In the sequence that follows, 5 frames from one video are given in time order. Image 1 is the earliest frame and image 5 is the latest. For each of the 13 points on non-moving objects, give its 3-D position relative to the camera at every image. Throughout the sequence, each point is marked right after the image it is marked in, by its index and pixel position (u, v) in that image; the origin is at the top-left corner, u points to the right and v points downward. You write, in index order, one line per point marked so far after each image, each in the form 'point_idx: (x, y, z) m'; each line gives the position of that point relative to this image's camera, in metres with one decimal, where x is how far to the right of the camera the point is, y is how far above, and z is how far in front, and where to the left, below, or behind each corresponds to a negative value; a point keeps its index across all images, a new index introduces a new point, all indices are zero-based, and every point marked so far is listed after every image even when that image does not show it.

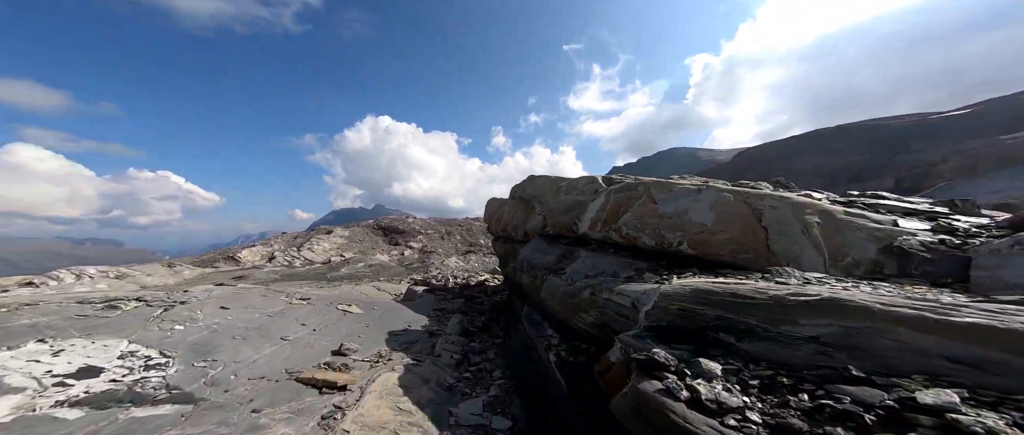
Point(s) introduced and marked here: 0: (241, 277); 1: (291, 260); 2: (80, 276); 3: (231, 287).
0: (-11.7, -2.5, +14.7) m
1: (-11.5, -2.1, +17.6) m
2: (-15.5, -2.1, +12.3) m
3: (-9.6, -2.6, +11.6) m
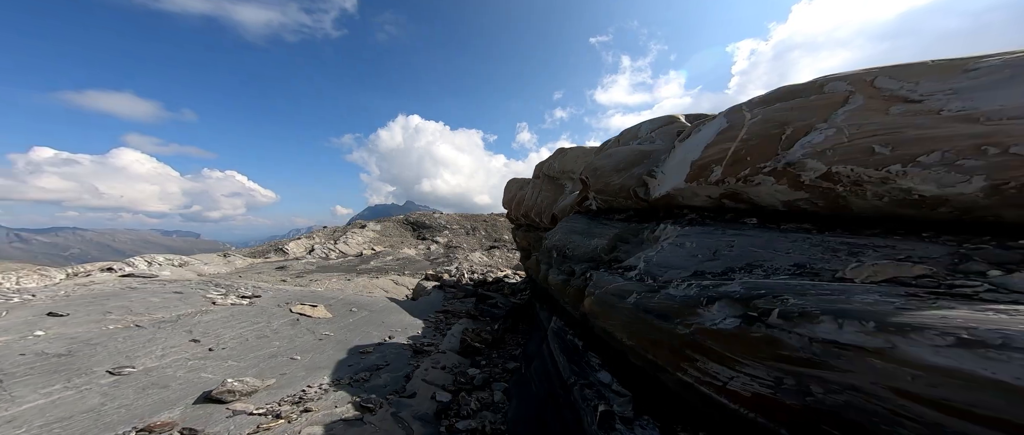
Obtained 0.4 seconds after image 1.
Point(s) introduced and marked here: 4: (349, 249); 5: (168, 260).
0: (-10.8, -2.3, +16.0) m
1: (-10.2, -1.9, +18.9) m
2: (-14.8, -1.9, +14.1) m
3: (-9.1, -2.4, +12.7) m
4: (-9.4, -1.8, +19.7) m
5: (-14.7, -1.8, +14.6) m
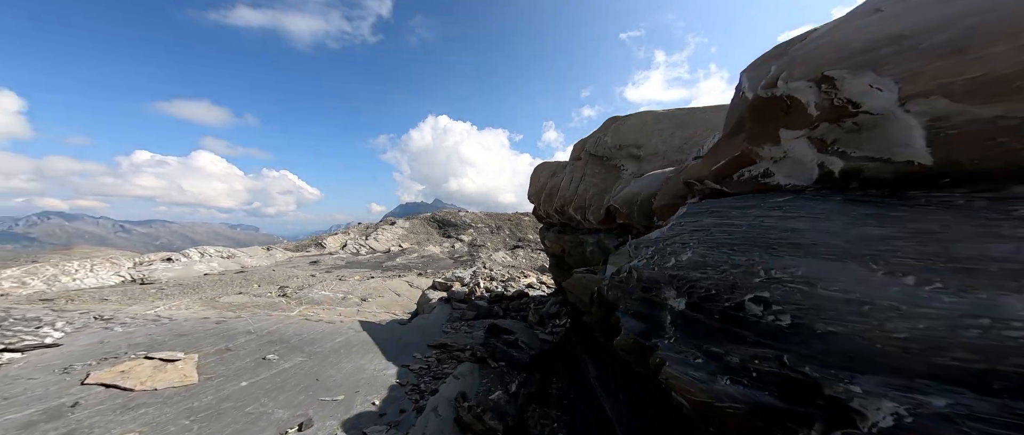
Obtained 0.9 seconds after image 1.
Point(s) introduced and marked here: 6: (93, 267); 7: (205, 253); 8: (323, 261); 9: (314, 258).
0: (-9.2, -2.1, +16.3) m
1: (-8.3, -1.7, +19.1) m
2: (-13.5, -1.6, +14.9) m
3: (-8.0, -2.3, +12.8) m
4: (-7.4, -1.7, +19.8) m
5: (-13.2, -1.6, +15.4) m
6: (-15.2, -1.8, +12.5) m
7: (-13.6, -1.6, +15.2) m
8: (-9.0, -2.1, +16.6) m
9: (-9.8, -2.0, +17.2) m
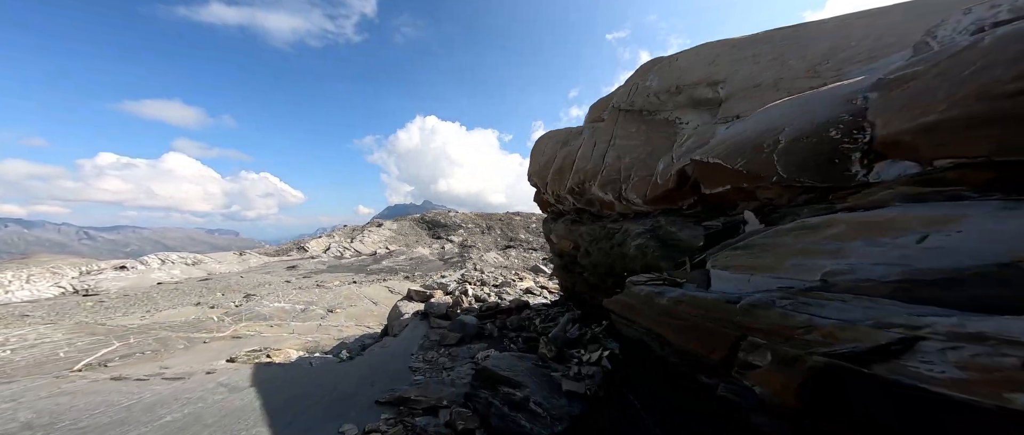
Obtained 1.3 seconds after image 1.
0: (-9.6, -2.2, +15.1) m
1: (-8.7, -1.8, +17.9) m
2: (-13.8, -1.7, +13.6) m
3: (-8.2, -2.3, +11.6) m
4: (-7.8, -1.7, +18.6) m
5: (-13.6, -1.7, +14.1) m
6: (-15.5, -1.9, +11.1) m
7: (-13.9, -1.7, +13.8) m
8: (-9.3, -2.2, +15.3) m
9: (-10.2, -2.1, +15.9) m
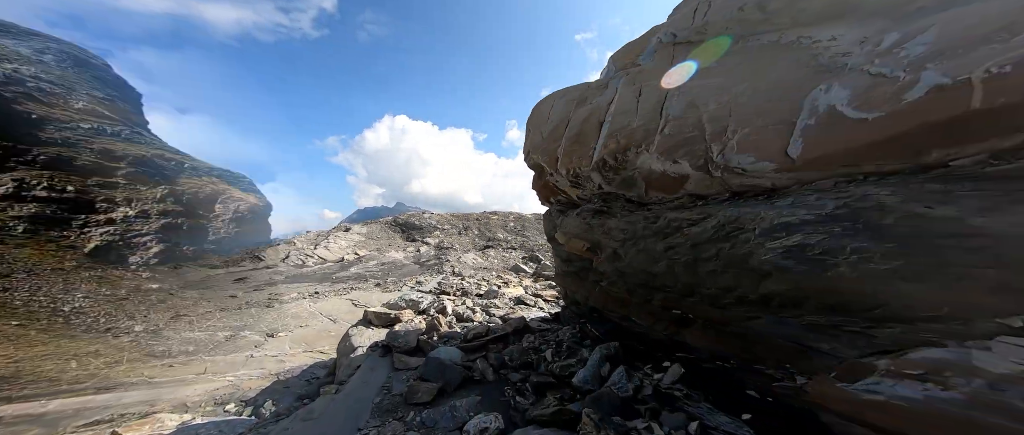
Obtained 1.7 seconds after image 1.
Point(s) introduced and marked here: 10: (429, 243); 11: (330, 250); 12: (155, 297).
0: (-10.5, -2.4, +13.3) m
1: (-9.9, -2.1, +16.2) m
2: (-14.6, -2.0, +11.5) m
3: (-8.9, -2.5, +10.0) m
4: (-9.1, -2.0, +17.0) m
5: (-14.5, -2.0, +12.0) m
6: (-16.1, -2.2, +8.9) m
7: (-14.8, -2.0, +11.7) m
8: (-10.3, -2.4, +13.6) m
9: (-11.3, -2.4, +14.1) m
10: (-4.7, -1.6, +19.1) m
11: (-9.3, -1.8, +17.4) m
12: (-12.1, -2.5, +11.6) m
